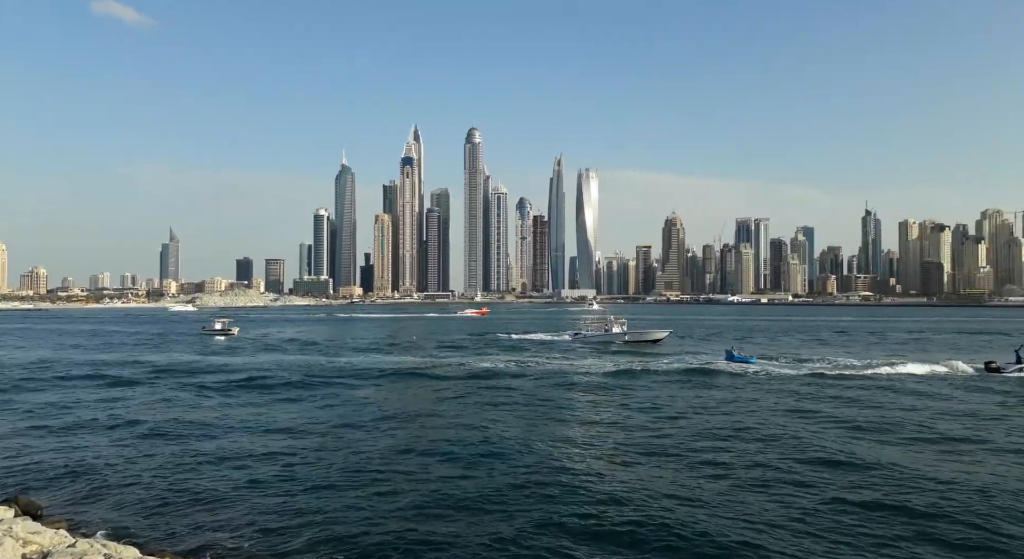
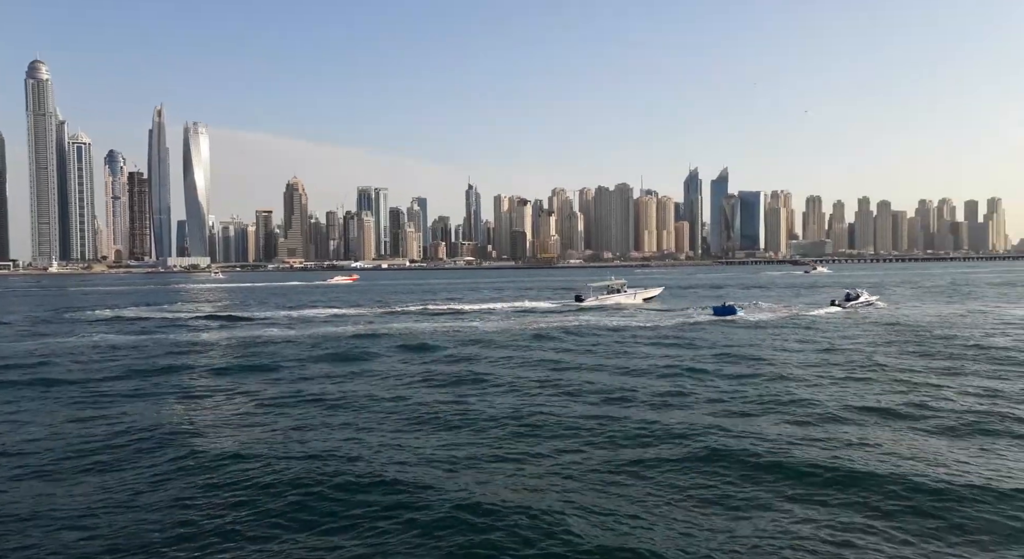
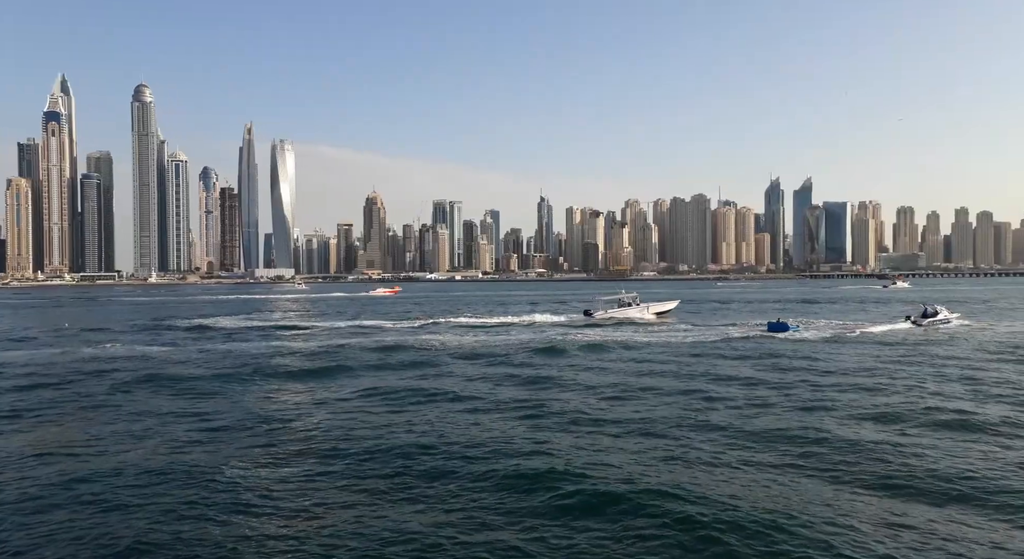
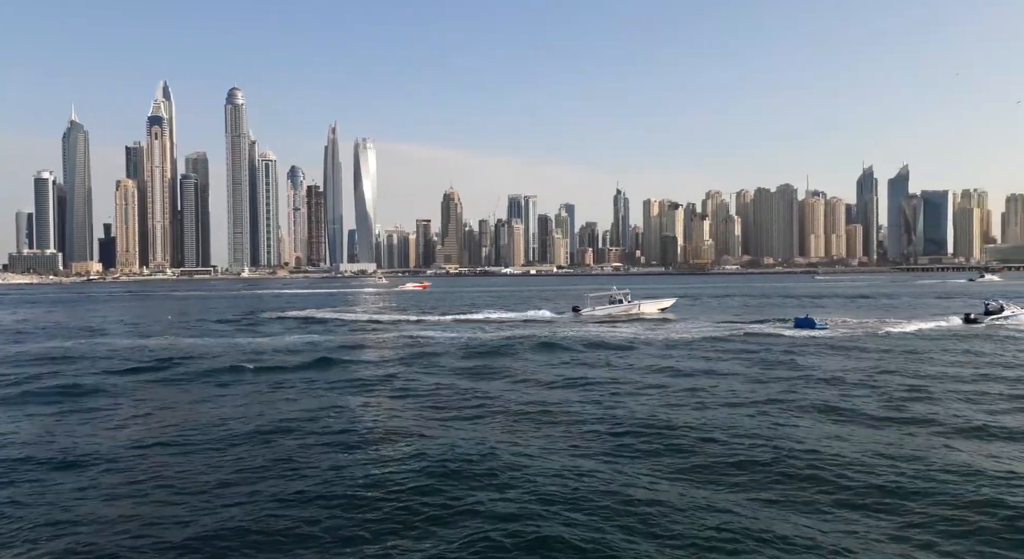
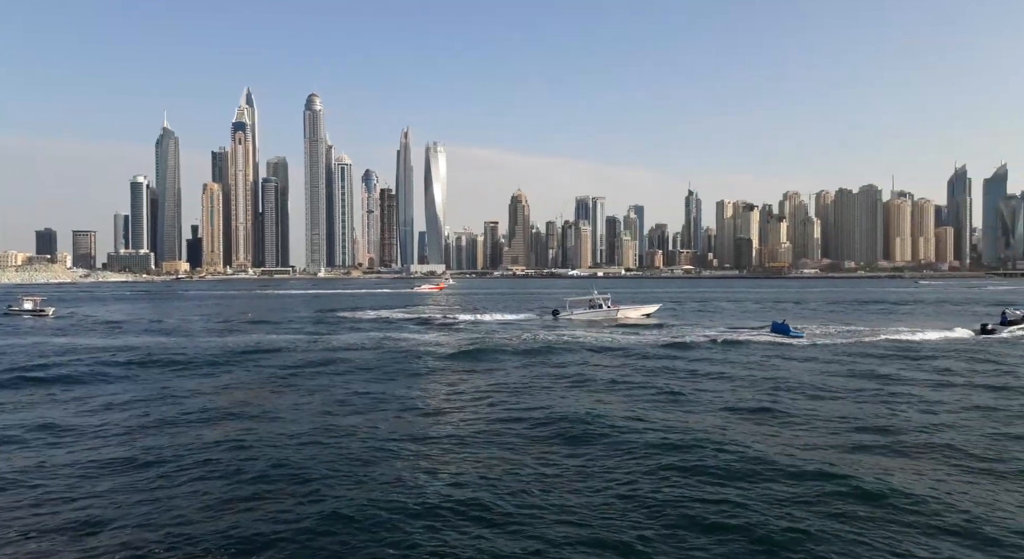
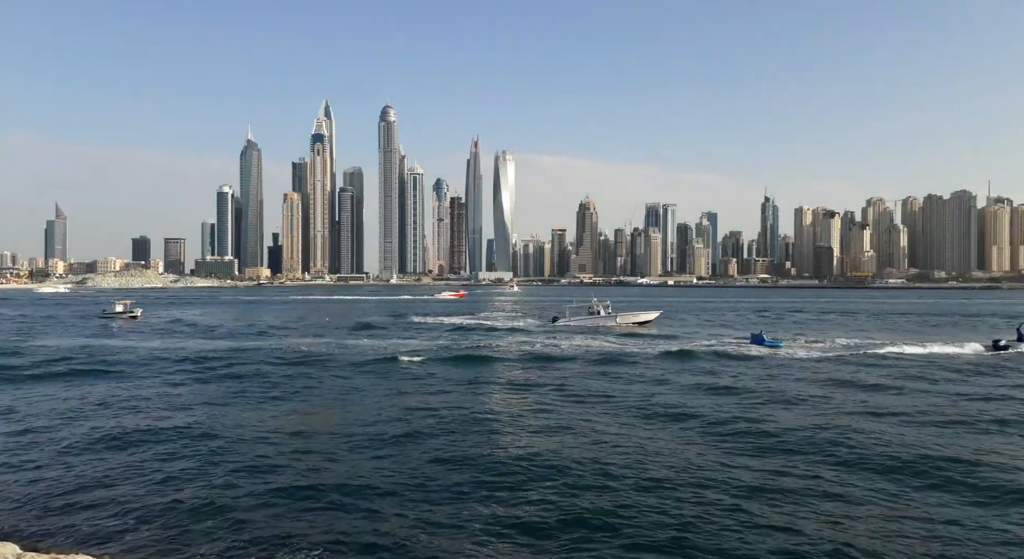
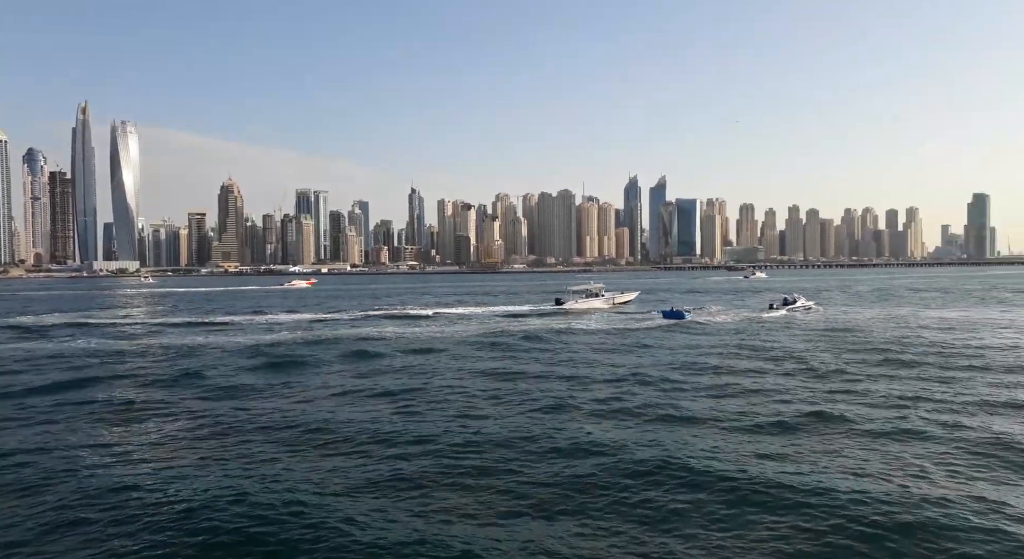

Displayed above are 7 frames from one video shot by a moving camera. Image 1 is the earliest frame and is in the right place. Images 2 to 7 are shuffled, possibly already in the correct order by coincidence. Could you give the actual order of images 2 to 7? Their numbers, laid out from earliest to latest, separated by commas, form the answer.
6, 5, 4, 3, 2, 7
